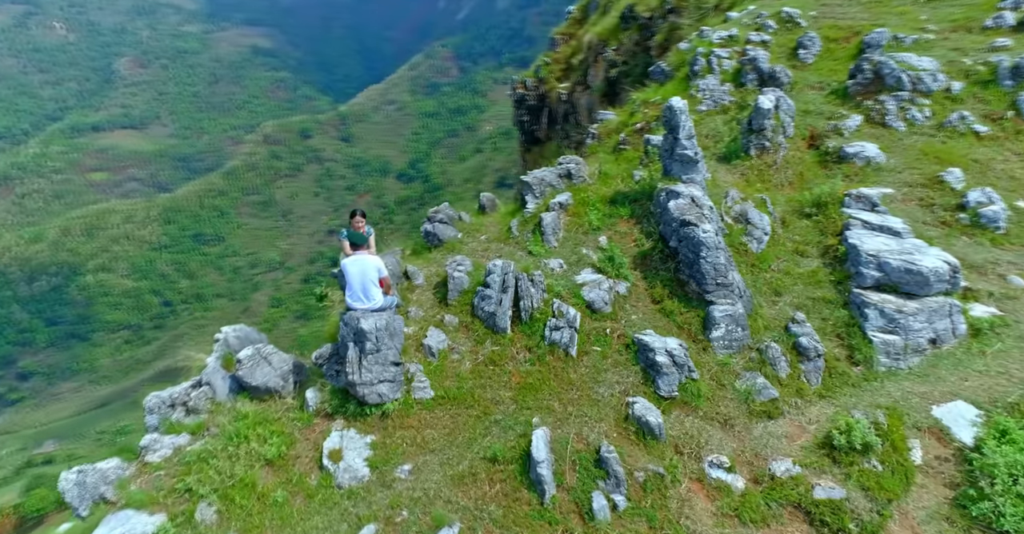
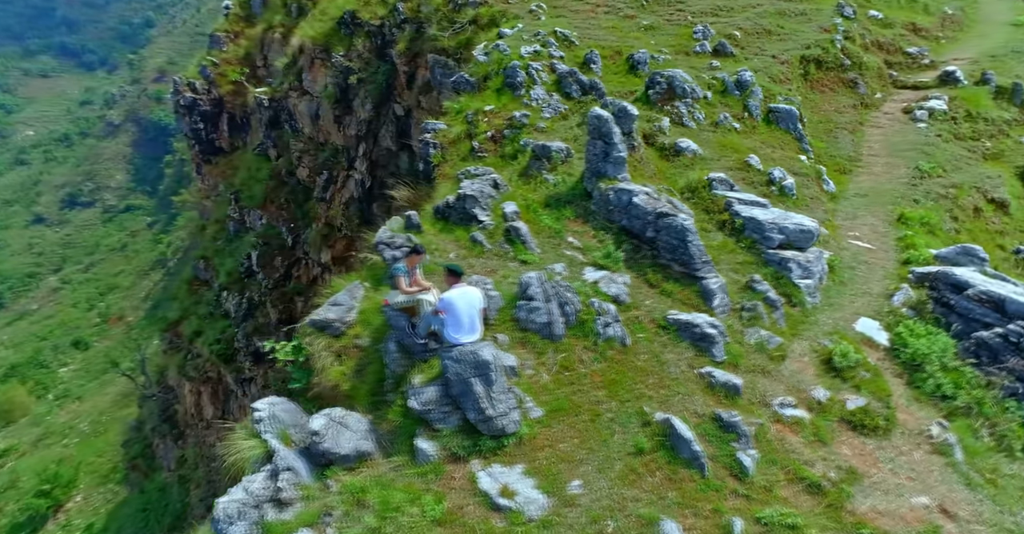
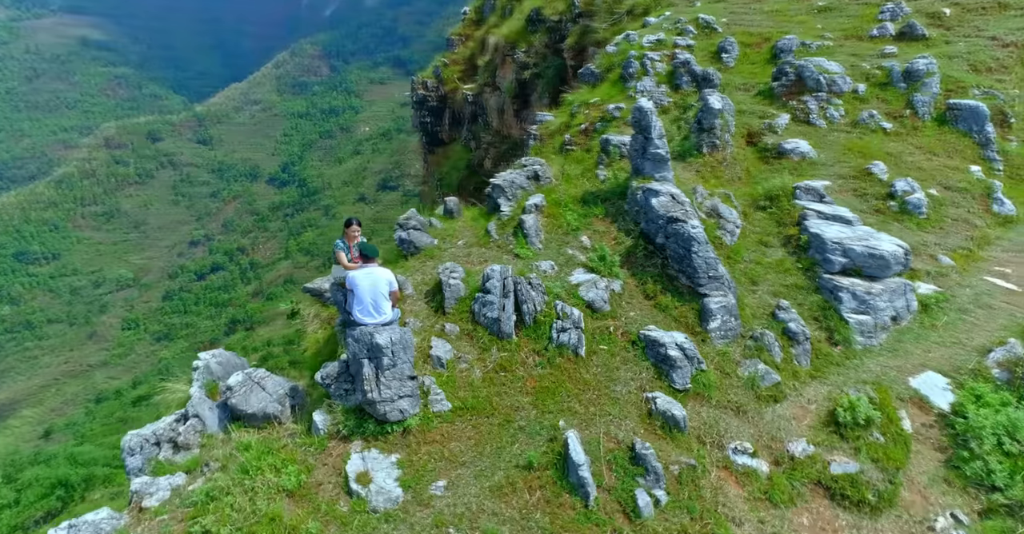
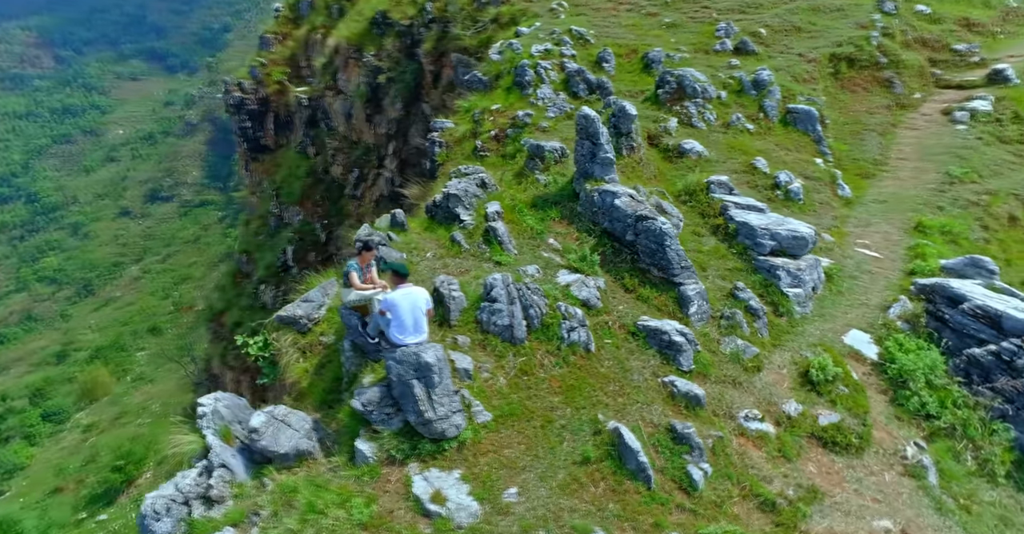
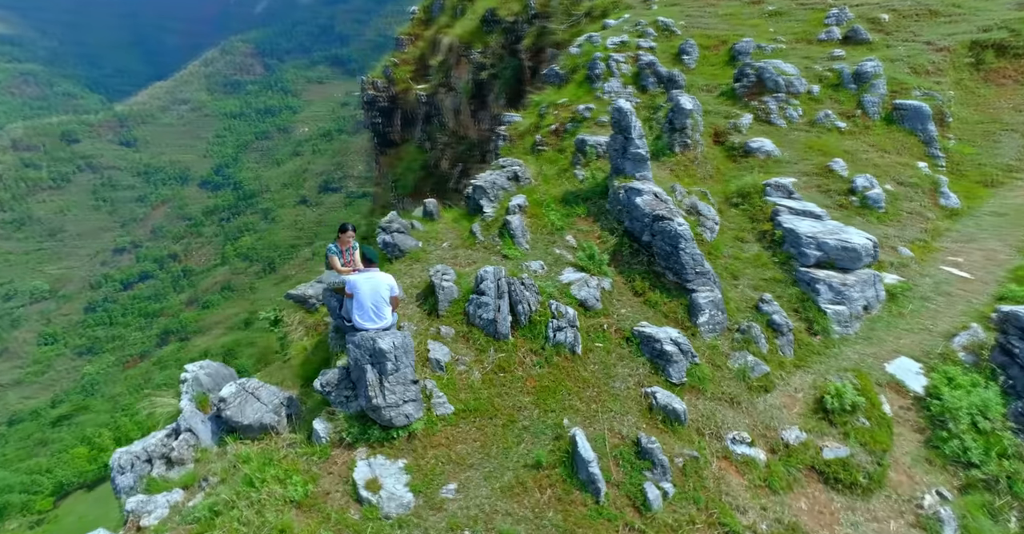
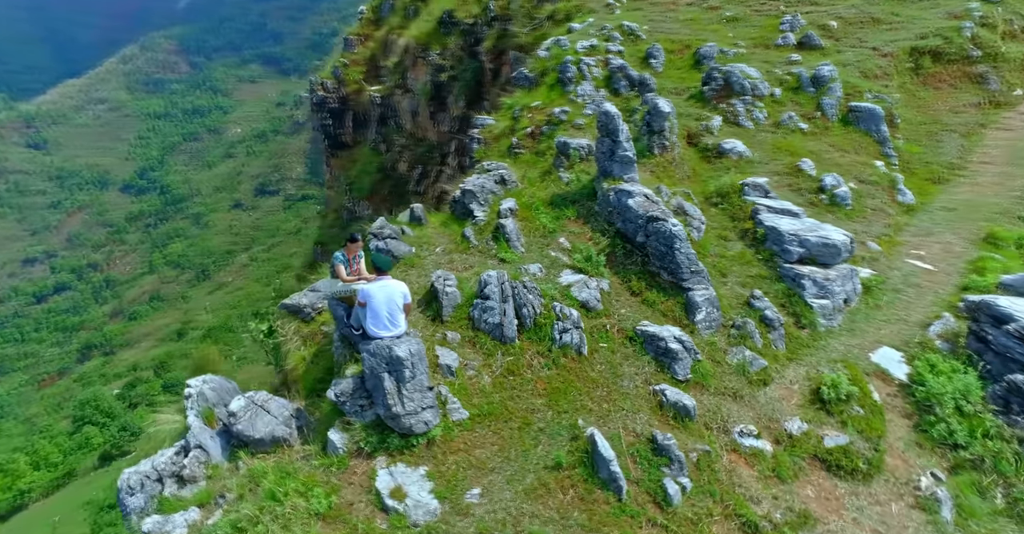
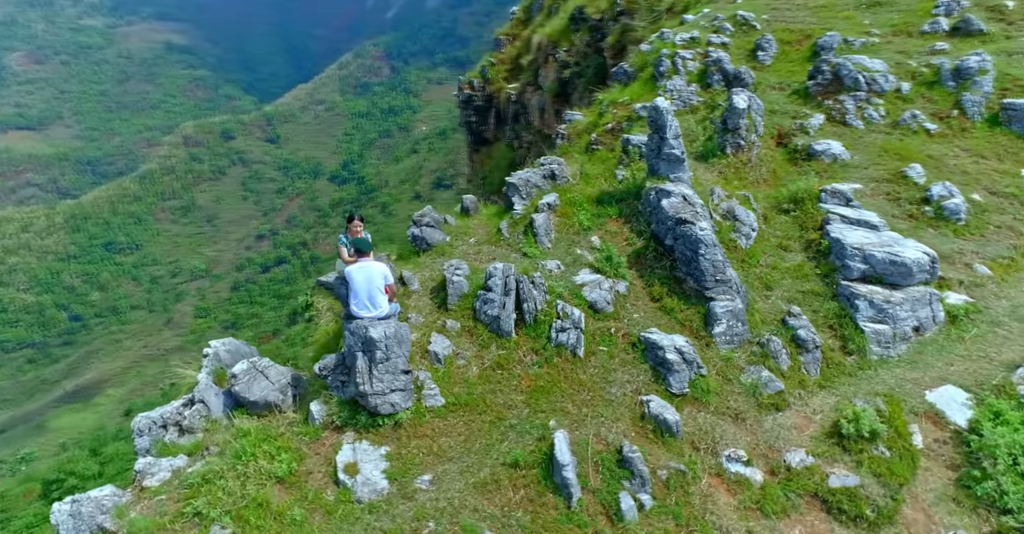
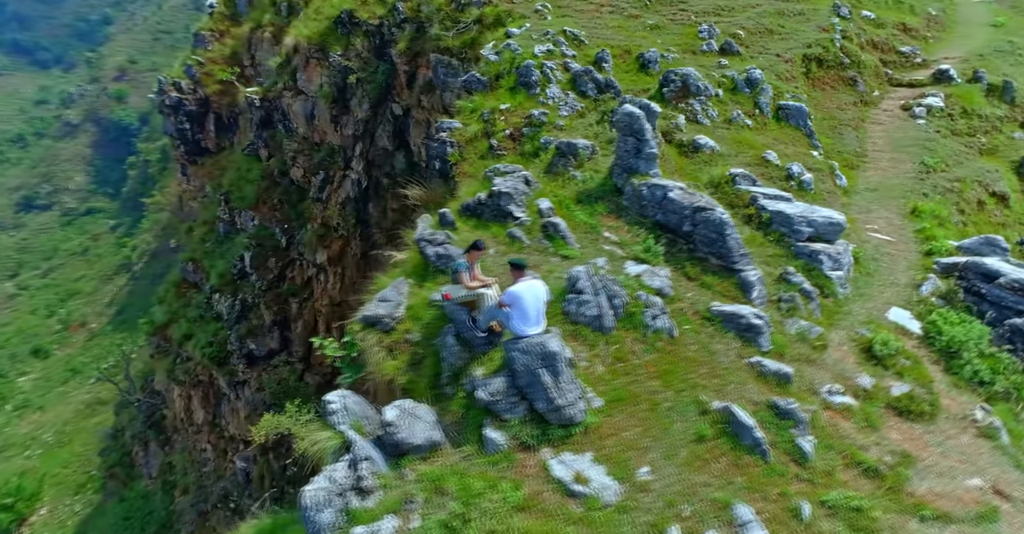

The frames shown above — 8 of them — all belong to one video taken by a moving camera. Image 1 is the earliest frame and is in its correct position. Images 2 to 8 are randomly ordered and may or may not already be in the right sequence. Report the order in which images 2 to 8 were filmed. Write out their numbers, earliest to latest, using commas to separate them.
7, 3, 5, 6, 4, 2, 8
